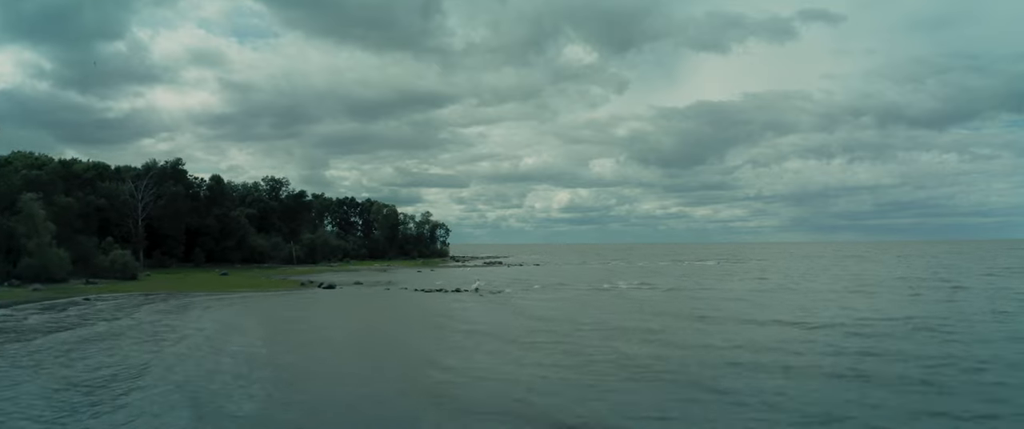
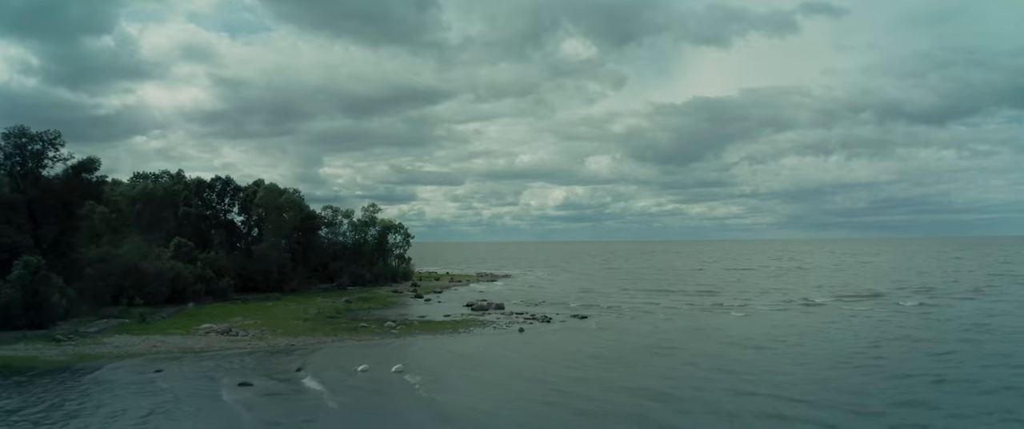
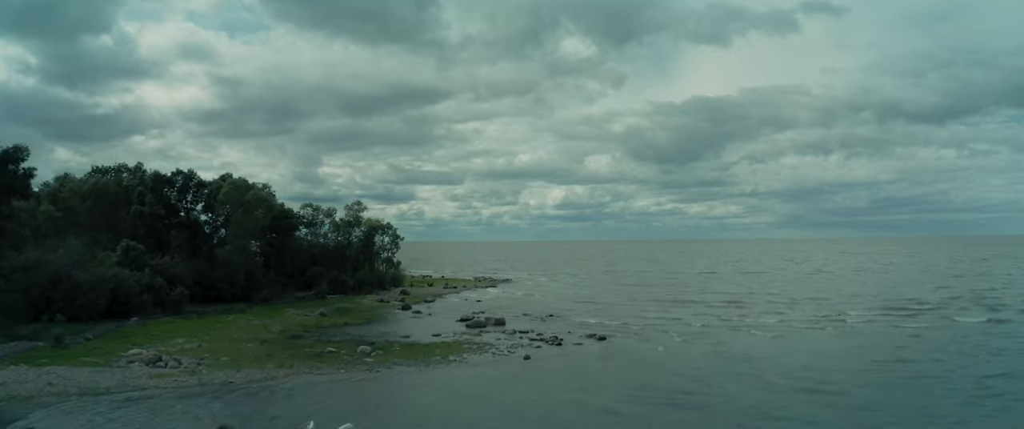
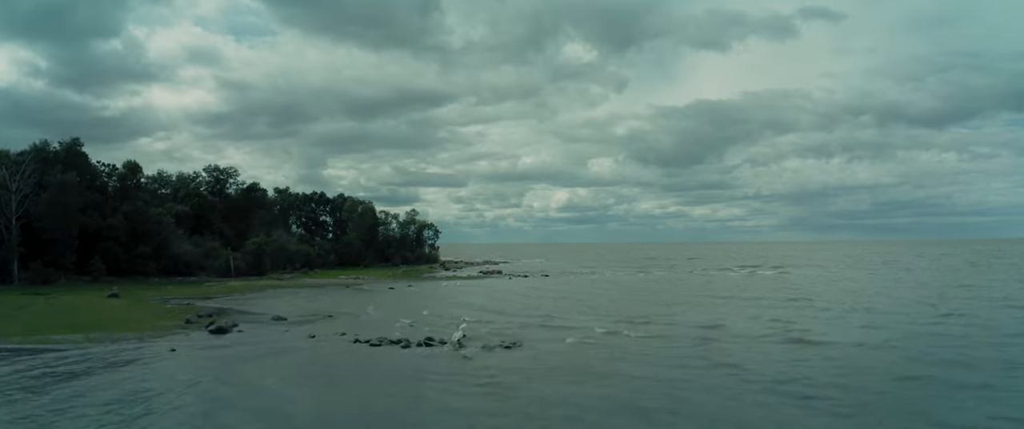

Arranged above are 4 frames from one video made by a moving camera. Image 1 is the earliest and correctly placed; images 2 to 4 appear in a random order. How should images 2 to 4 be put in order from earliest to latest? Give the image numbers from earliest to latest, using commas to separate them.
4, 2, 3
